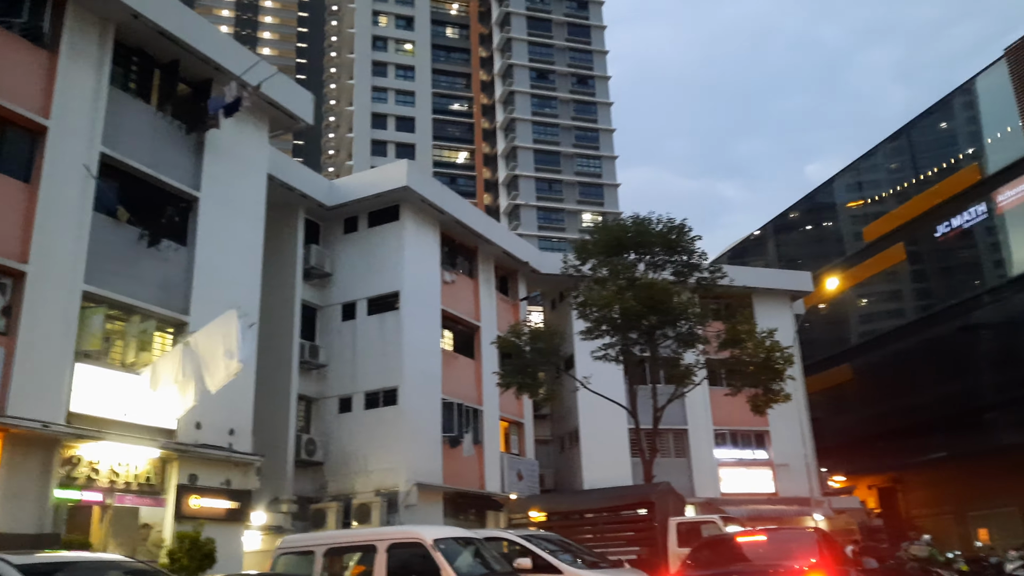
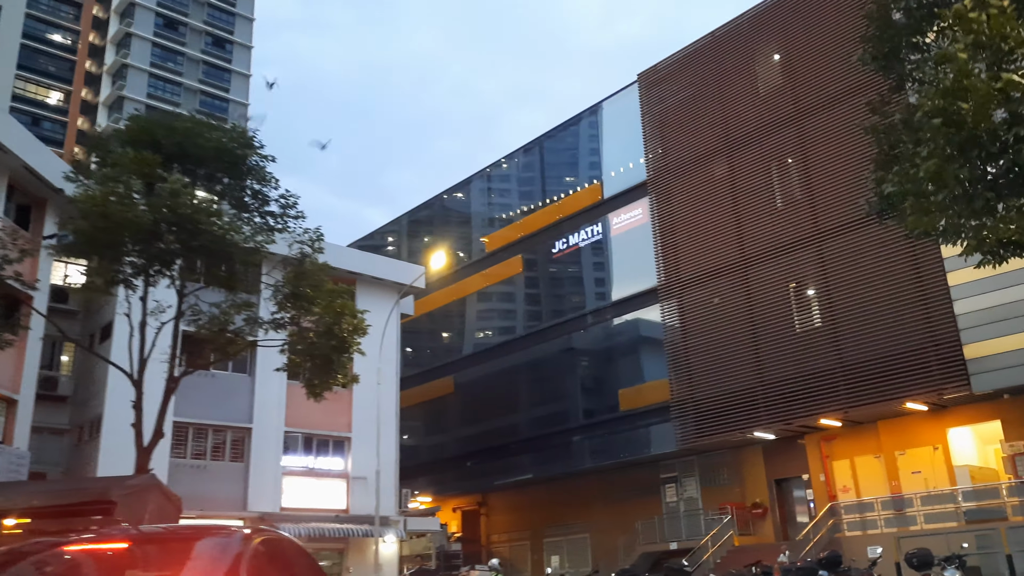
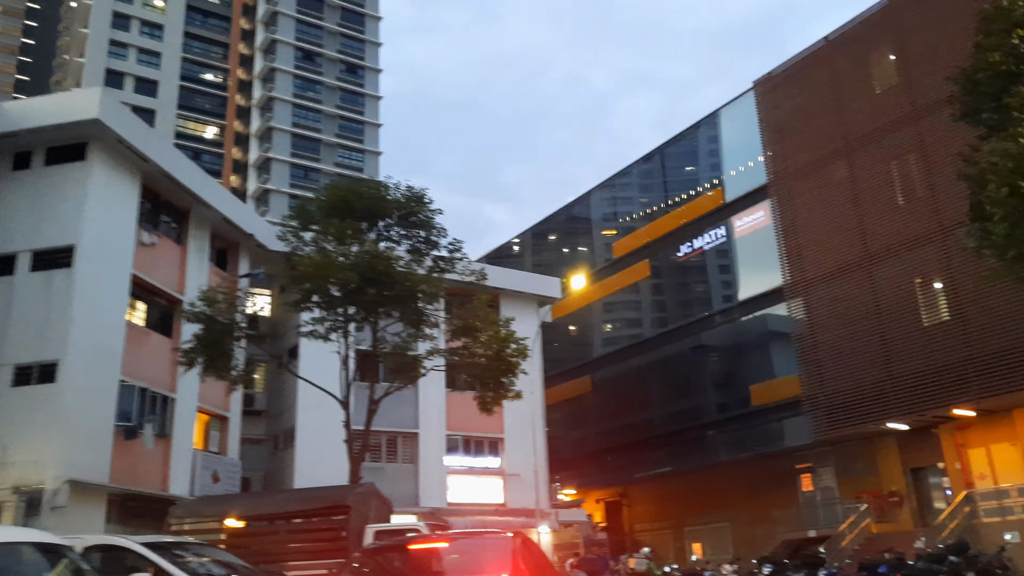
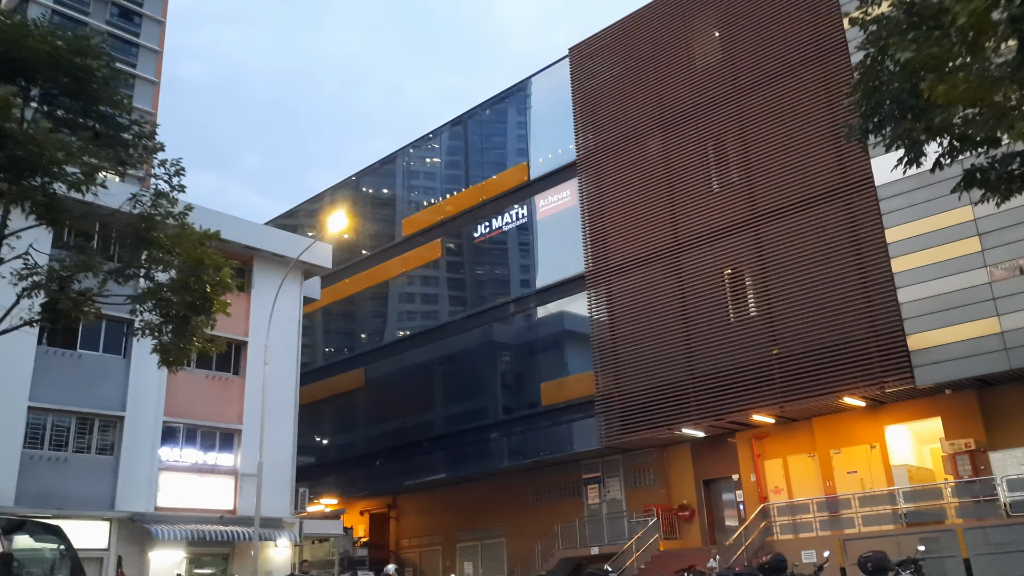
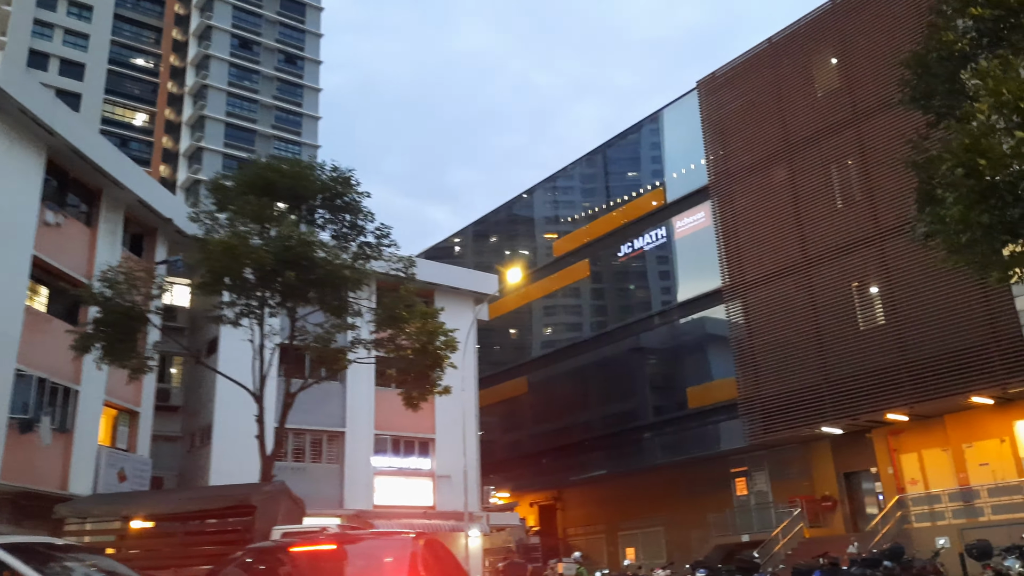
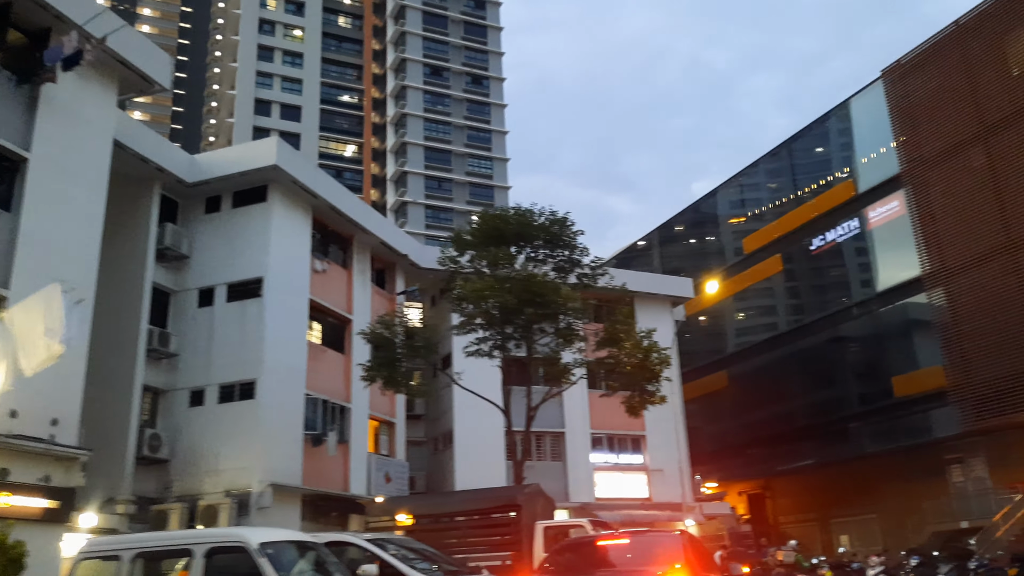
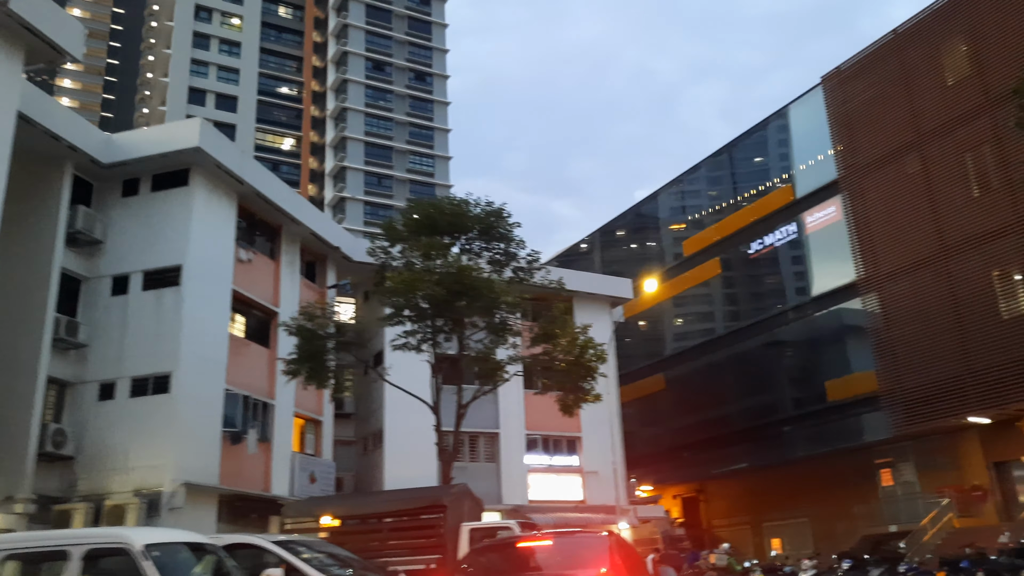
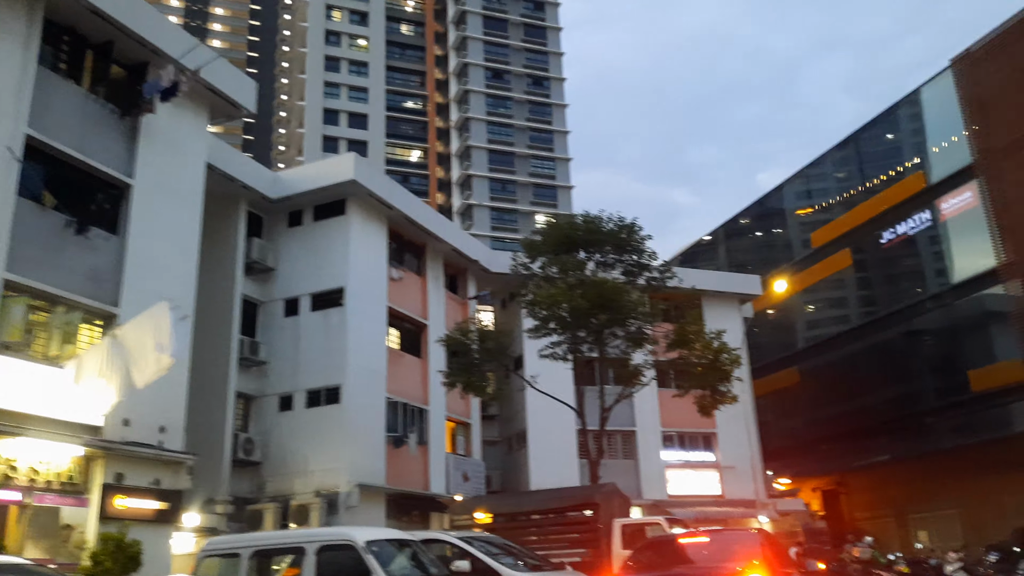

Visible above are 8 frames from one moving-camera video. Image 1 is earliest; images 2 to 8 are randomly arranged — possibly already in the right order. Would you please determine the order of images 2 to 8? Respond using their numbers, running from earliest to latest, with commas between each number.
8, 6, 7, 3, 5, 2, 4
